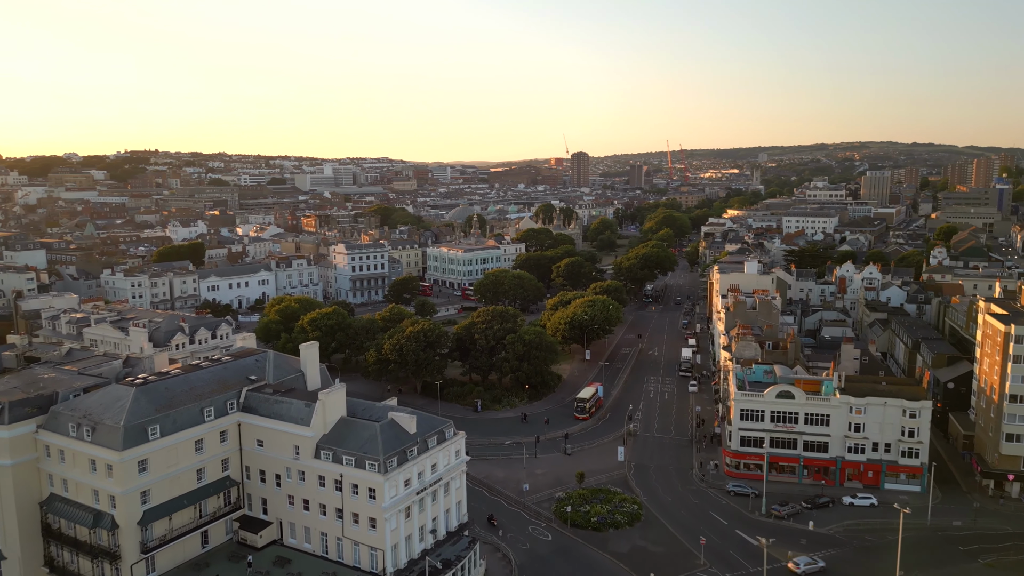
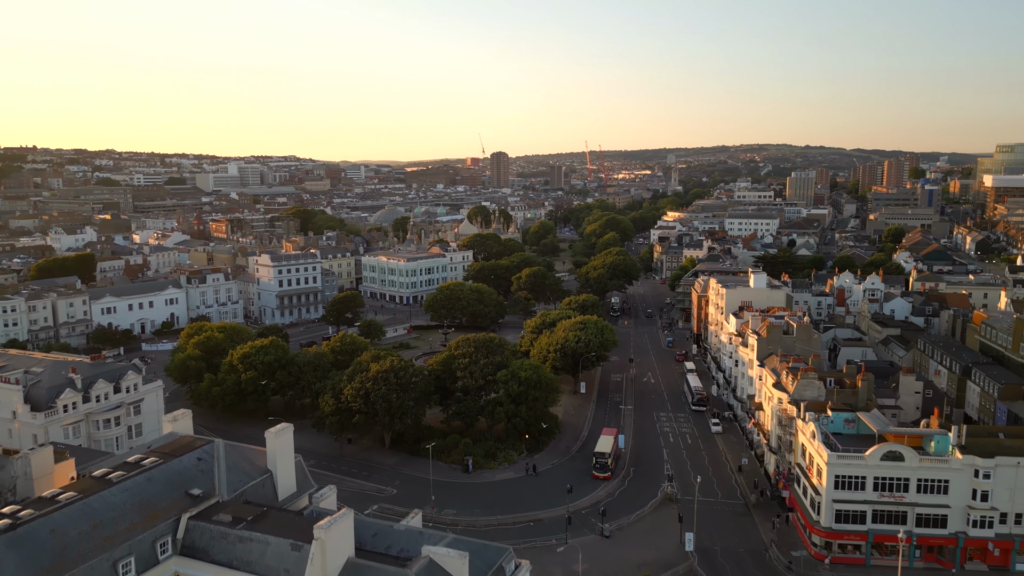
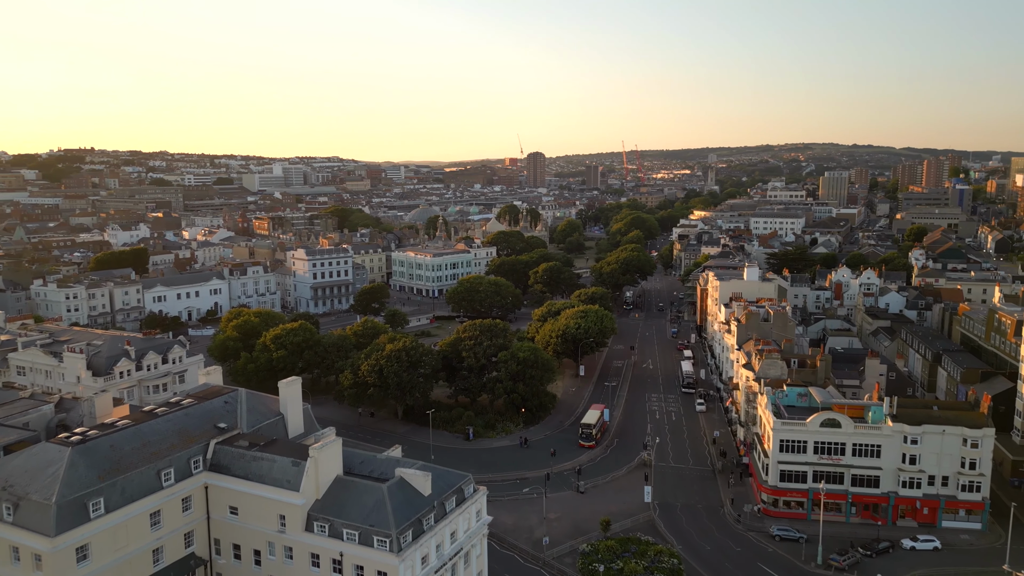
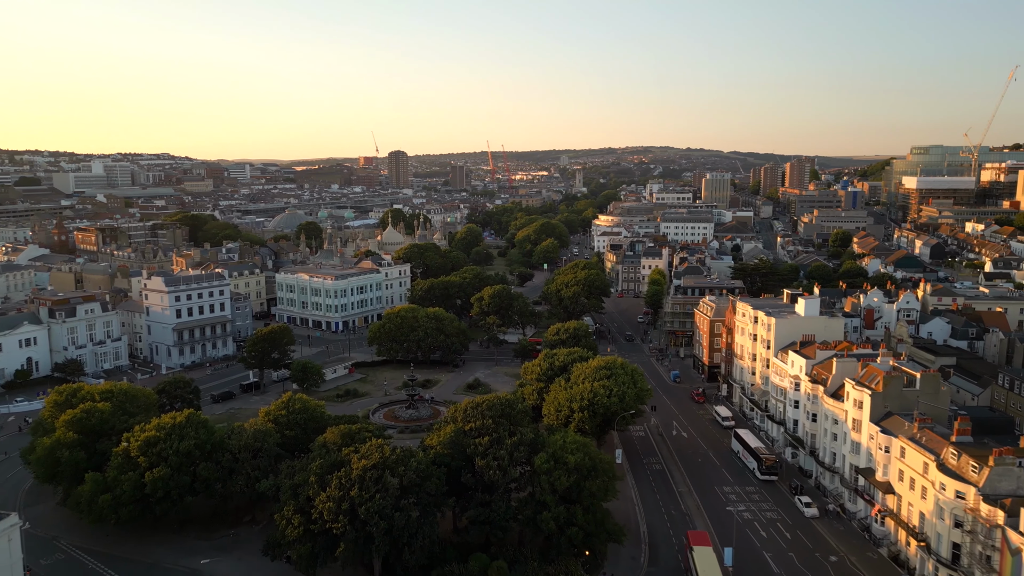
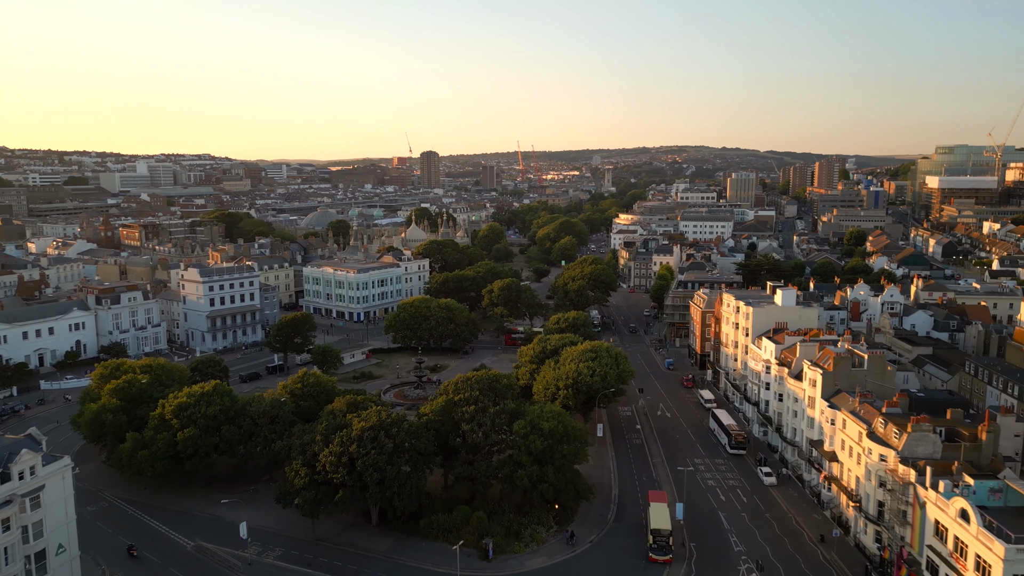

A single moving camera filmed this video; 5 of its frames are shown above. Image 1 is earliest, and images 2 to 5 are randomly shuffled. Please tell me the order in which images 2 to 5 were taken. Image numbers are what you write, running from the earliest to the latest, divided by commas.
3, 2, 5, 4
